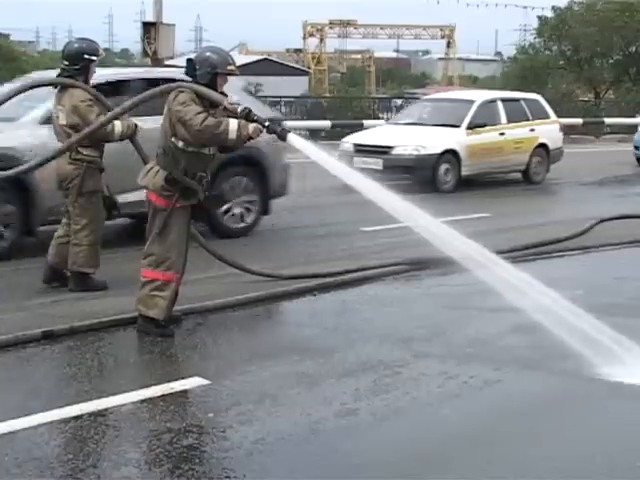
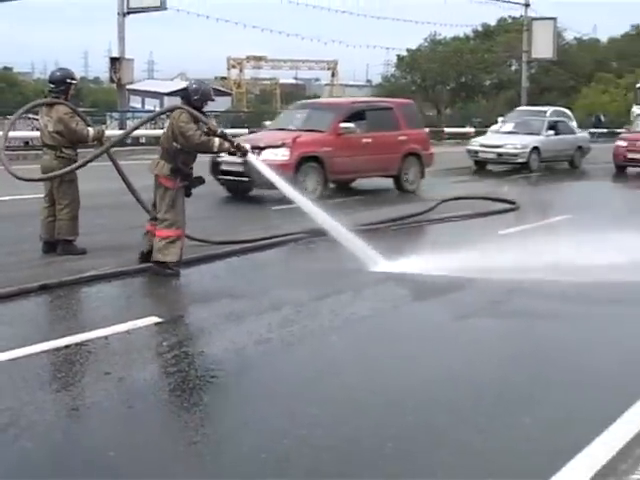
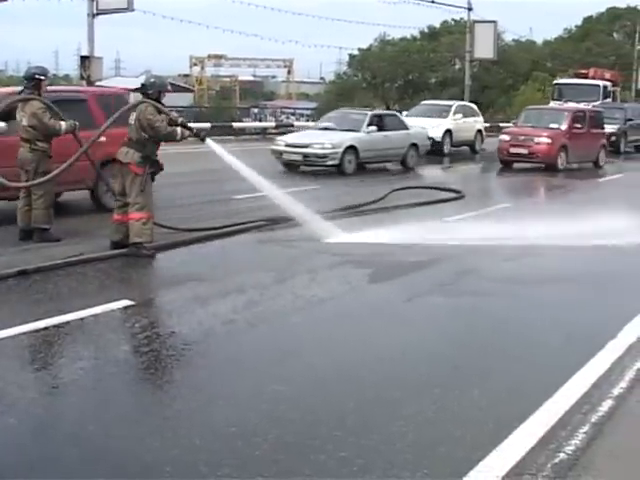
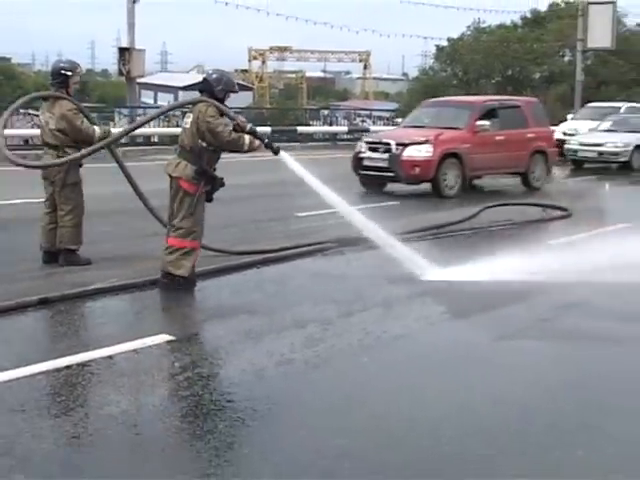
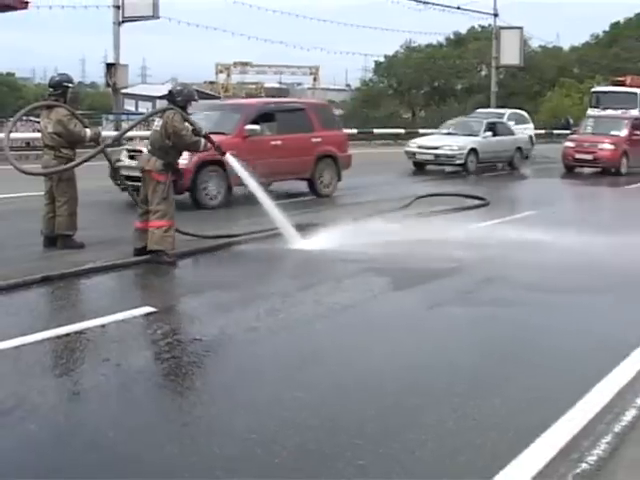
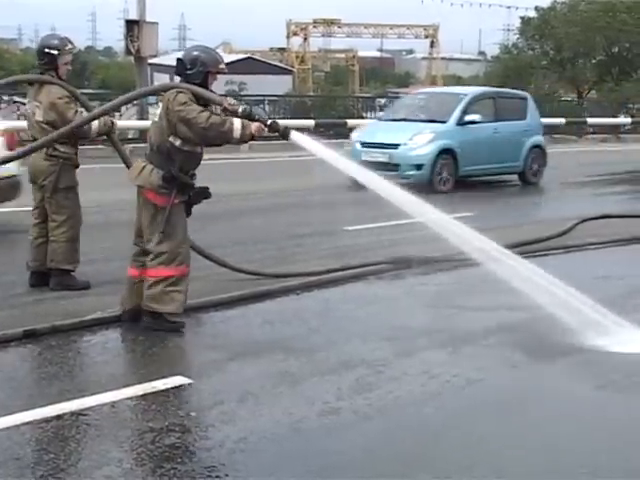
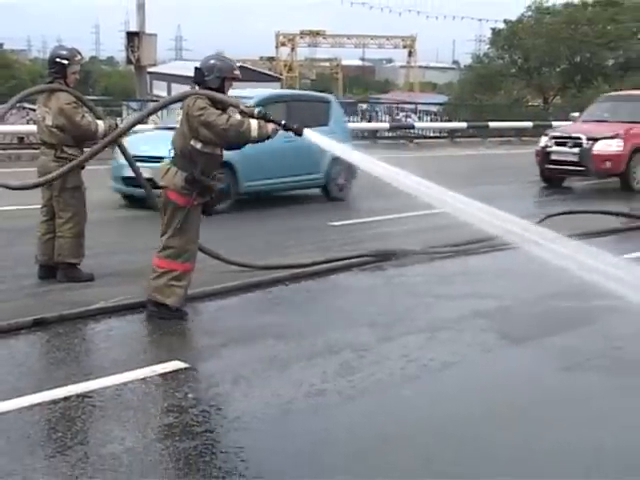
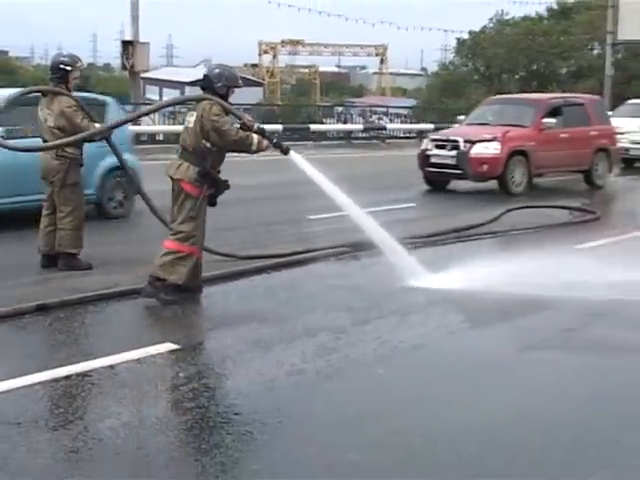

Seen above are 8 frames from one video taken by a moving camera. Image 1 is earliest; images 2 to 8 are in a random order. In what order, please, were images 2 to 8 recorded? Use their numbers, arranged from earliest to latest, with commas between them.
6, 7, 8, 4, 2, 5, 3
